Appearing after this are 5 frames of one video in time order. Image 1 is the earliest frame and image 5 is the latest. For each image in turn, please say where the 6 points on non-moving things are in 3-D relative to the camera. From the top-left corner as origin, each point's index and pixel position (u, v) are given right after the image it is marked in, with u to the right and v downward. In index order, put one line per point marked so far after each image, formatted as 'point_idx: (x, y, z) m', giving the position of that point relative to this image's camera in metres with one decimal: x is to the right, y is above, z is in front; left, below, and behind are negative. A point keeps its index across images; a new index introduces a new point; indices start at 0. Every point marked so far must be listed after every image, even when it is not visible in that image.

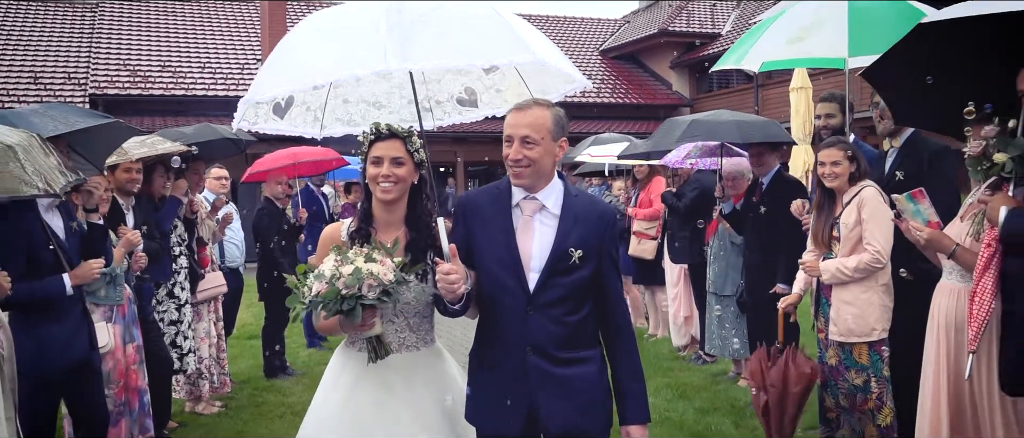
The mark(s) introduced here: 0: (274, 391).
0: (-1.7, -1.3, +6.4) m
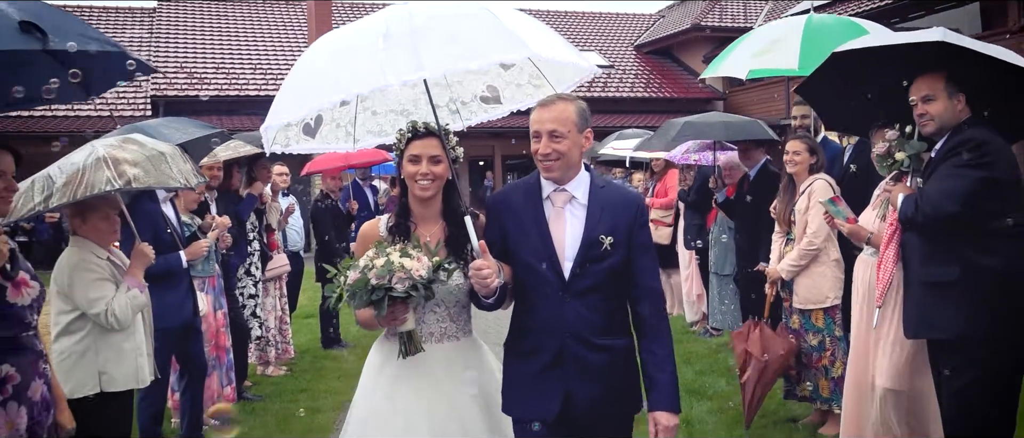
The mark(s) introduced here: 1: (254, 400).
0: (-1.5, -1.2, +7.4) m
1: (-1.8, -1.3, +6.0) m
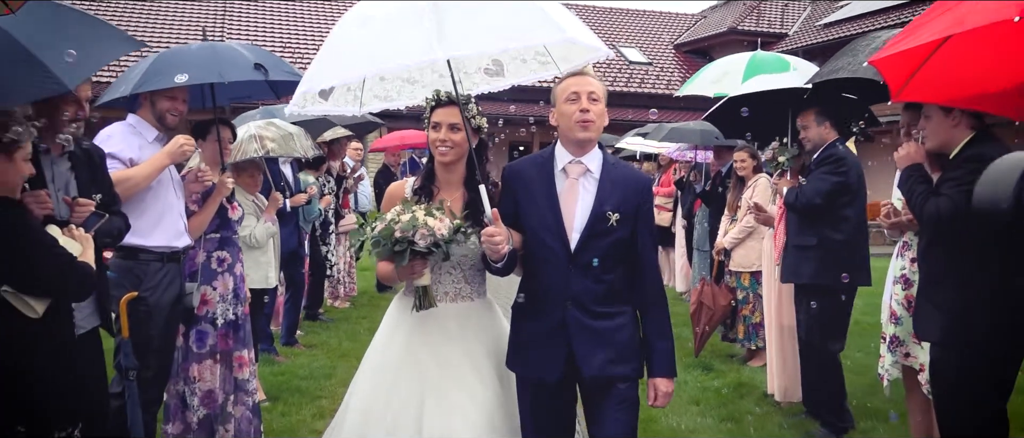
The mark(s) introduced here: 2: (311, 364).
0: (-1.3, -0.8, +9.2) m
1: (-1.7, -0.9, +7.9) m
2: (-1.4, -1.0, +6.2) m
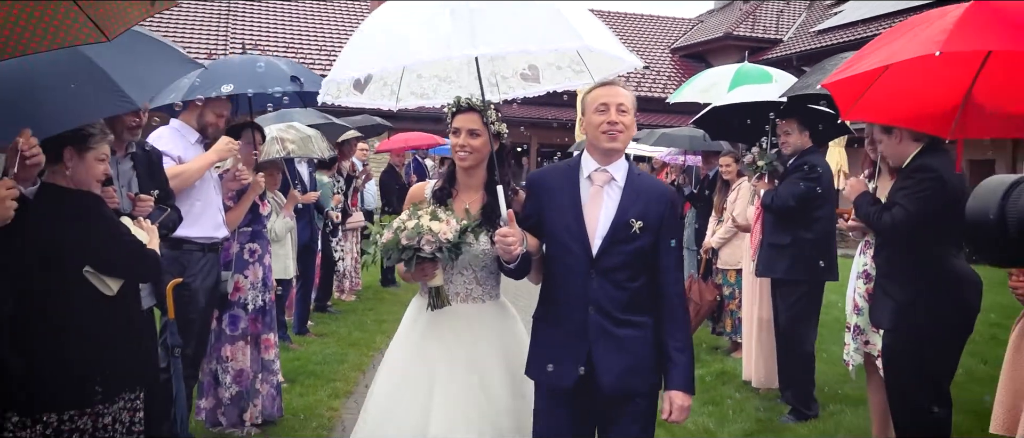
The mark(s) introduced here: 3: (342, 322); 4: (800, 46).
0: (-1.4, -0.8, +9.6) m
1: (-1.7, -0.9, +8.3) m
2: (-1.5, -1.0, +6.6) m
3: (-1.5, -0.9, +7.8) m
4: (+6.6, +4.0, +20.0) m
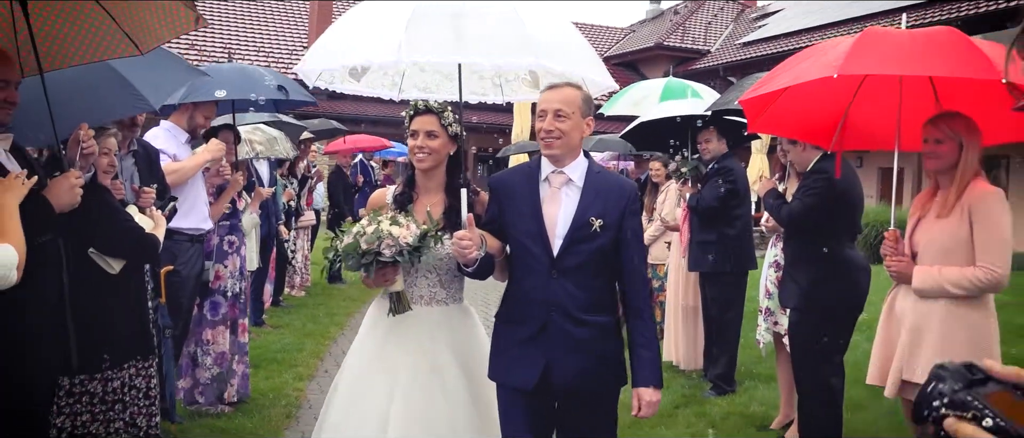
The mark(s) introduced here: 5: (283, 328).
0: (-2.0, -0.8, +10.0) m
1: (-2.2, -0.9, +8.7) m
2: (-1.9, -1.0, +7.1) m
3: (-2.1, -0.9, +8.2) m
4: (+5.2, +3.9, +21.0) m
5: (-2.0, -1.0, +7.6) m
